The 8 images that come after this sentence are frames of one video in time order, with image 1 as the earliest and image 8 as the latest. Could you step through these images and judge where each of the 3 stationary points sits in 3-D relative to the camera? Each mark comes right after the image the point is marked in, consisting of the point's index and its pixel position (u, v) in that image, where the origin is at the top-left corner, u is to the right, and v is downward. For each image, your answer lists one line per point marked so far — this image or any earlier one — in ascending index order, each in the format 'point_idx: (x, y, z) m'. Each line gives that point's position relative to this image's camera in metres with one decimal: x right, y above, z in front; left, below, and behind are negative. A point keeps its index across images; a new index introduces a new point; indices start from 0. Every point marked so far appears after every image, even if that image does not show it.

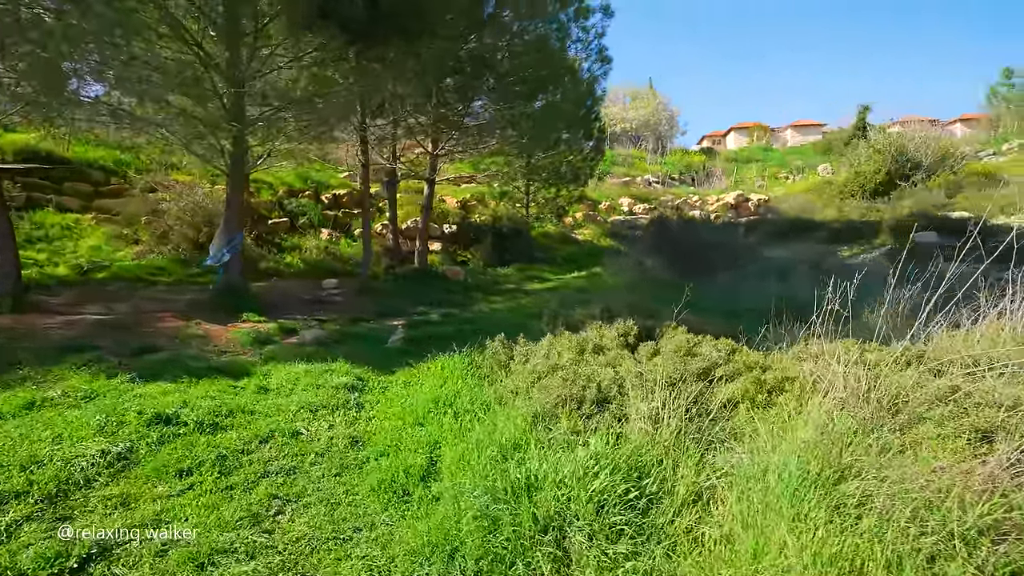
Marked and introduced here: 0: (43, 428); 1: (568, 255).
0: (-3.2, -1.0, +3.4) m
1: (+1.9, +1.1, +17.3) m
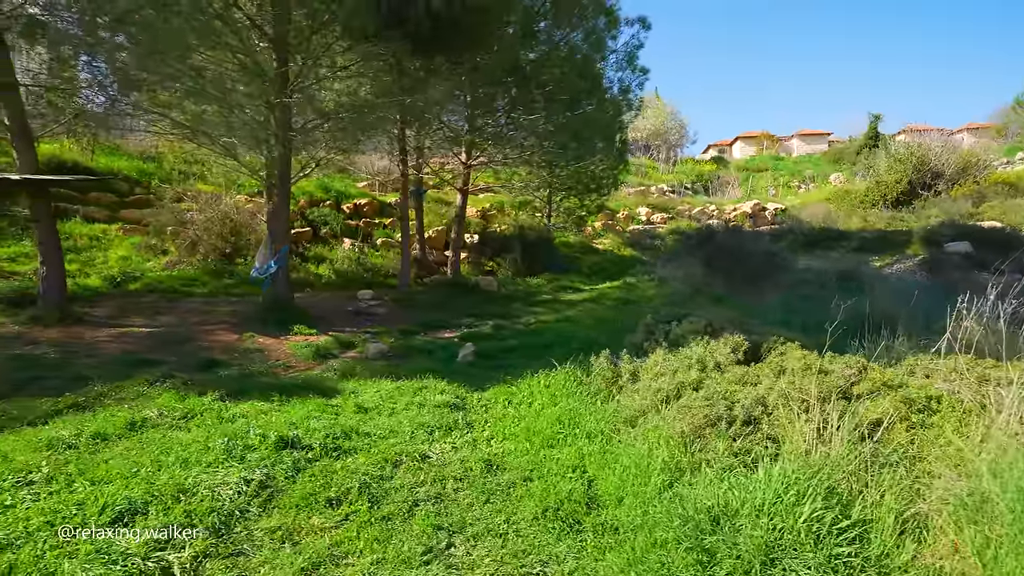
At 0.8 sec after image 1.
0: (-2.3, -1.1, +3.3) m
1: (+2.8, +0.8, +17.2) m
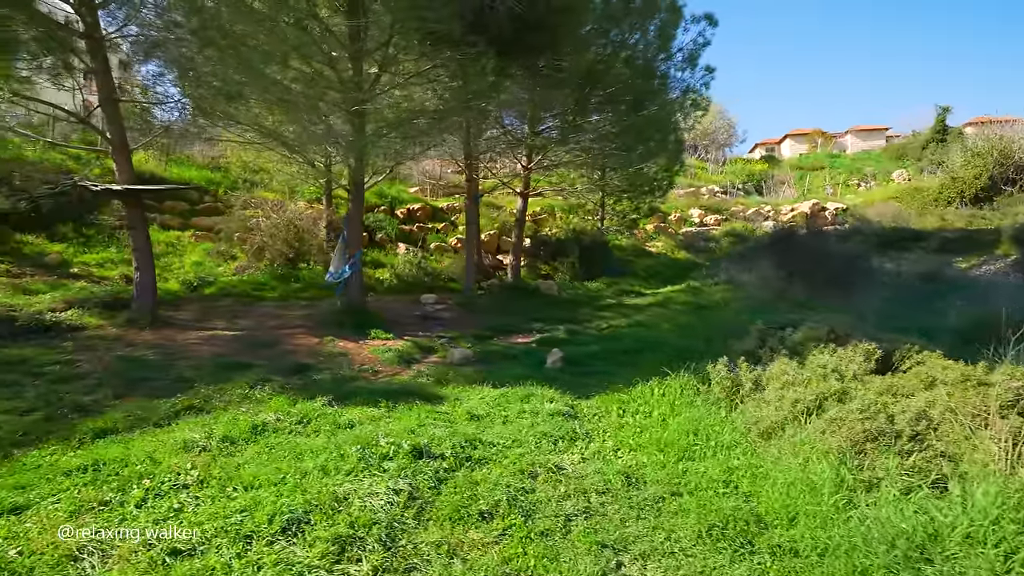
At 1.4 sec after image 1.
0: (-1.4, -1.1, +3.3) m
1: (+4.6, +0.6, +16.8) m
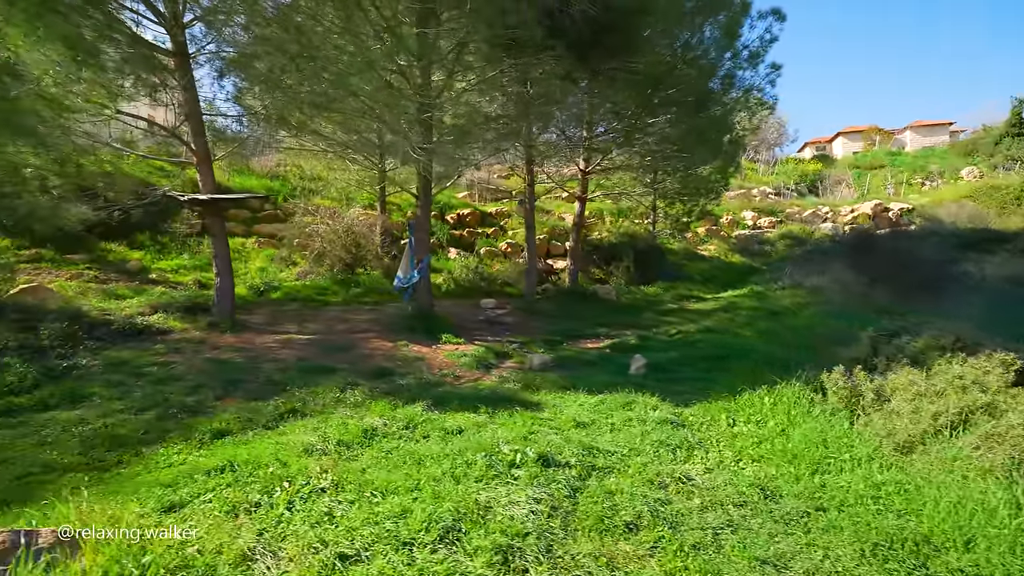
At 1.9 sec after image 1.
0: (-0.6, -1.2, +3.3) m
1: (+6.3, +0.5, +16.4) m
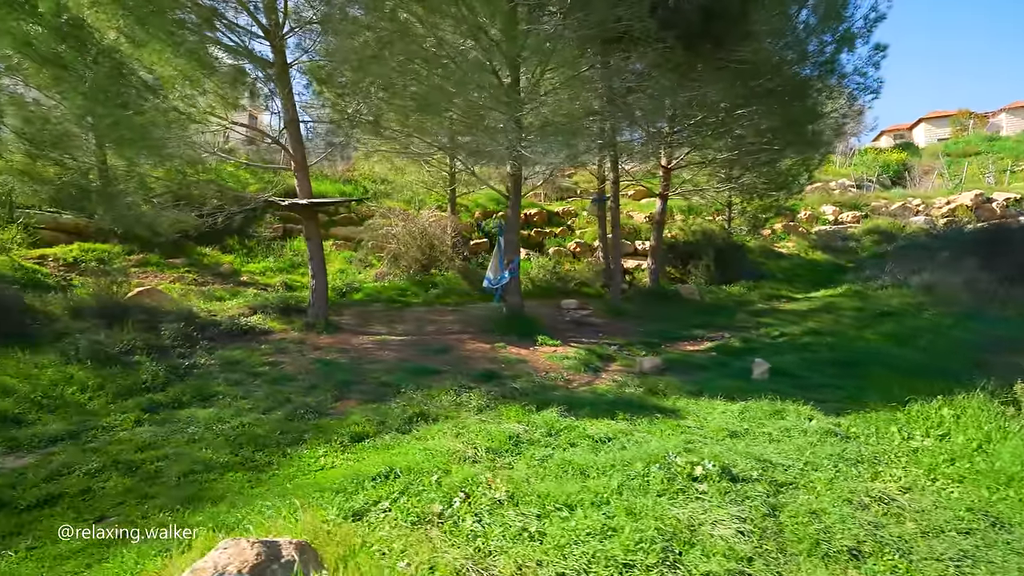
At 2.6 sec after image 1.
0: (+0.5, -1.2, +3.1) m
1: (+8.6, +0.5, +15.5) m
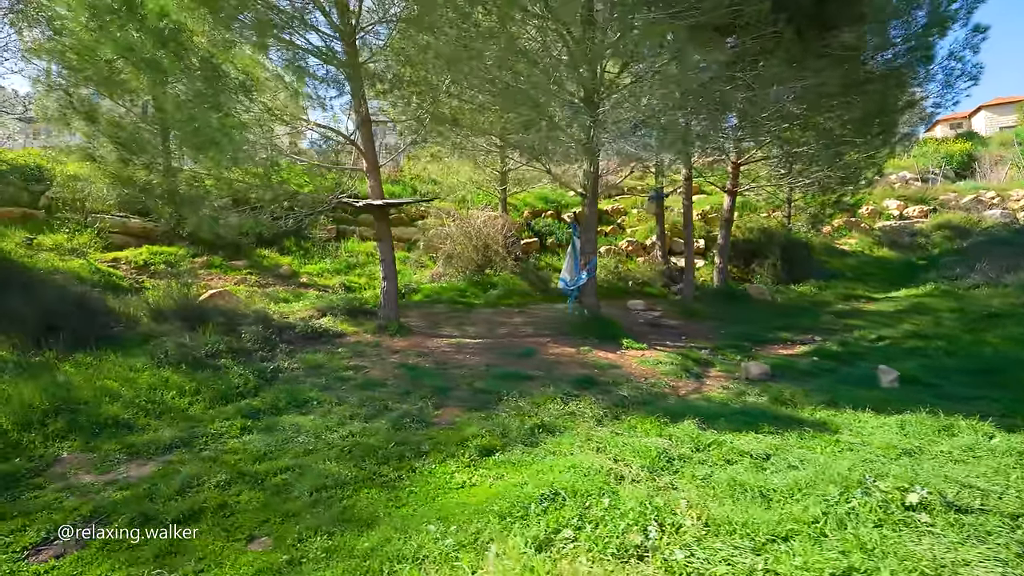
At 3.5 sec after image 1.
0: (+1.5, -1.2, +2.8) m
1: (+10.2, +0.5, +14.8) m
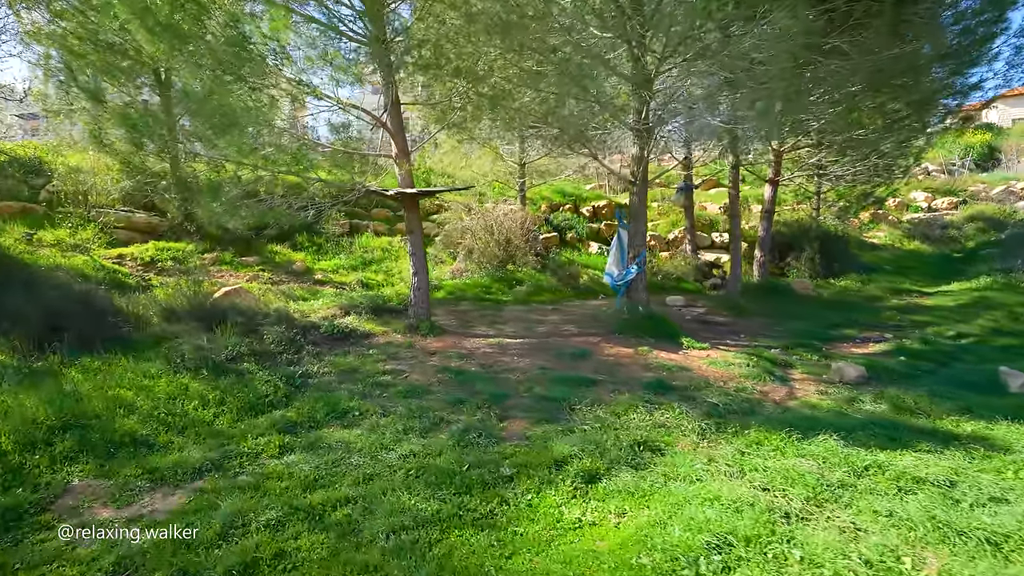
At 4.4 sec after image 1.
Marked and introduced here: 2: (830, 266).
0: (+2.2, -1.1, +2.1) m
1: (+10.8, +0.7, +14.1) m
2: (+8.2, +0.6, +12.9) m
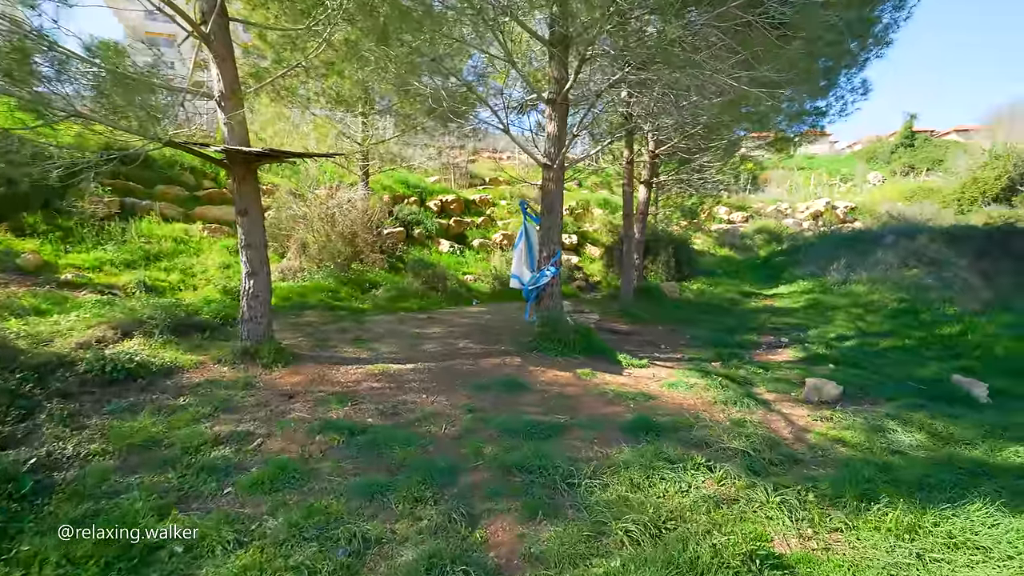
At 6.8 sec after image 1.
0: (+2.8, -1.2, +1.2) m
1: (+6.5, +0.6, +15.5) m
2: (+4.5, +0.5, +13.5) m
